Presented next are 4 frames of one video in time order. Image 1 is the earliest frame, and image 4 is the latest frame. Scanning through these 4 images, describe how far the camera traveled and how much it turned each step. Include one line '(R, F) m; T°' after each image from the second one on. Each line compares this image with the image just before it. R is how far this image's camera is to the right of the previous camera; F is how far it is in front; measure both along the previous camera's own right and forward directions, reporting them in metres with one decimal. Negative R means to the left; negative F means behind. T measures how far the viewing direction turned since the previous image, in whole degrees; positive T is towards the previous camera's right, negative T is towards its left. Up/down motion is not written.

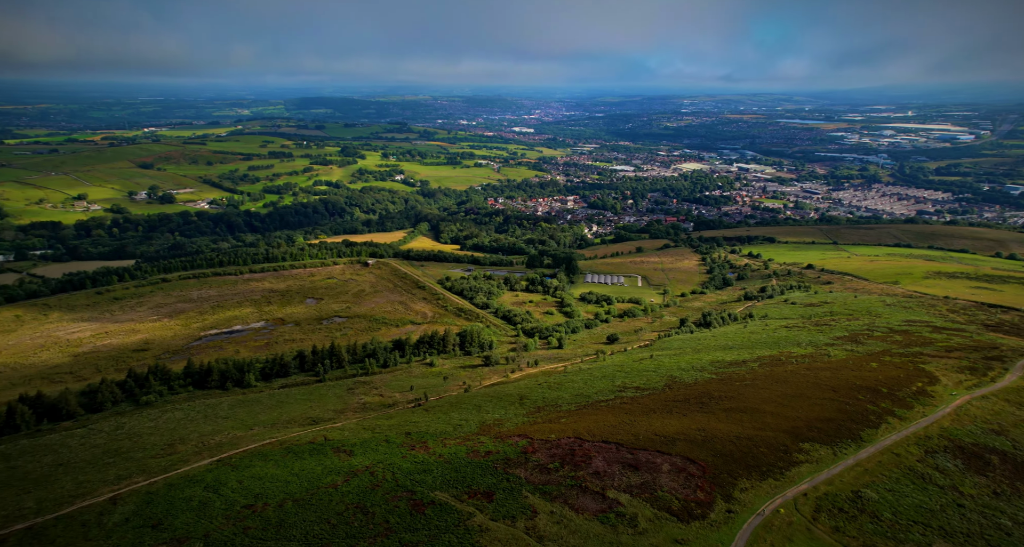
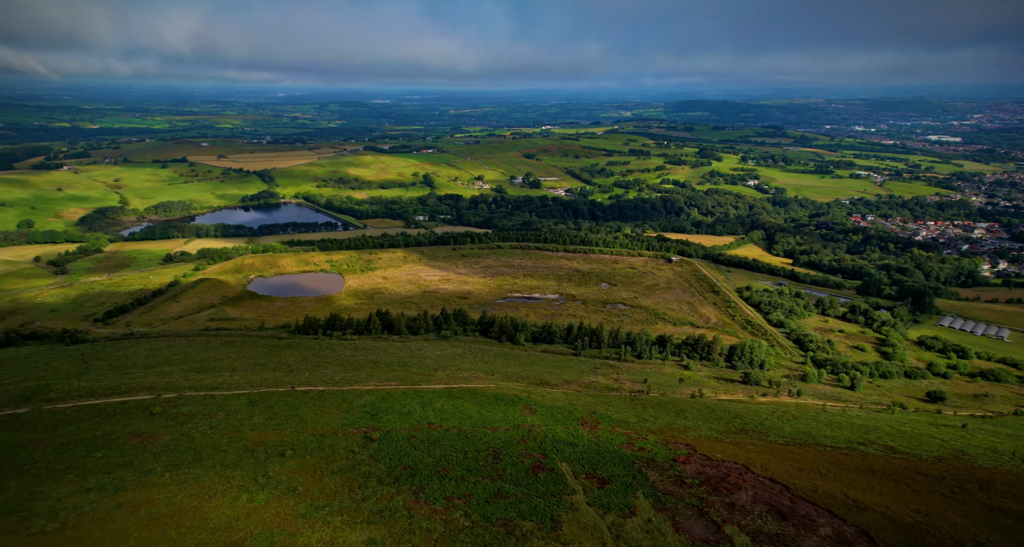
(+4.4, +1.8) m; -29°
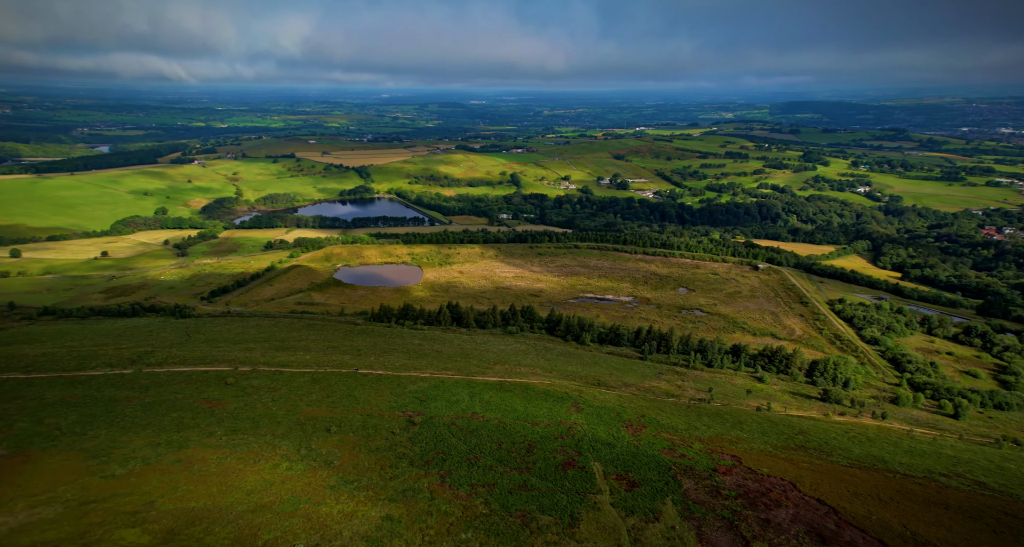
(+1.2, +0.1) m; -8°
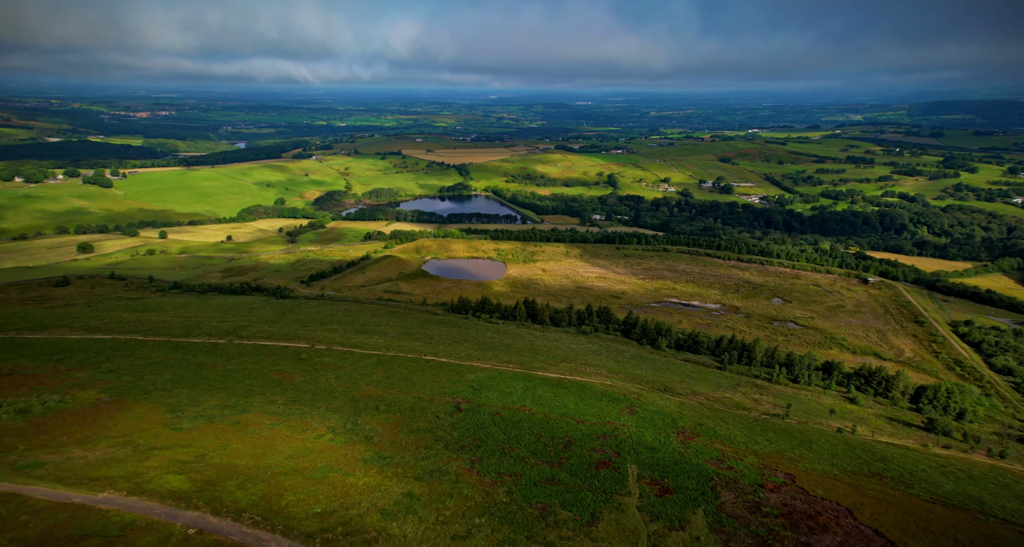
(+1.4, +0.1) m; -8°
